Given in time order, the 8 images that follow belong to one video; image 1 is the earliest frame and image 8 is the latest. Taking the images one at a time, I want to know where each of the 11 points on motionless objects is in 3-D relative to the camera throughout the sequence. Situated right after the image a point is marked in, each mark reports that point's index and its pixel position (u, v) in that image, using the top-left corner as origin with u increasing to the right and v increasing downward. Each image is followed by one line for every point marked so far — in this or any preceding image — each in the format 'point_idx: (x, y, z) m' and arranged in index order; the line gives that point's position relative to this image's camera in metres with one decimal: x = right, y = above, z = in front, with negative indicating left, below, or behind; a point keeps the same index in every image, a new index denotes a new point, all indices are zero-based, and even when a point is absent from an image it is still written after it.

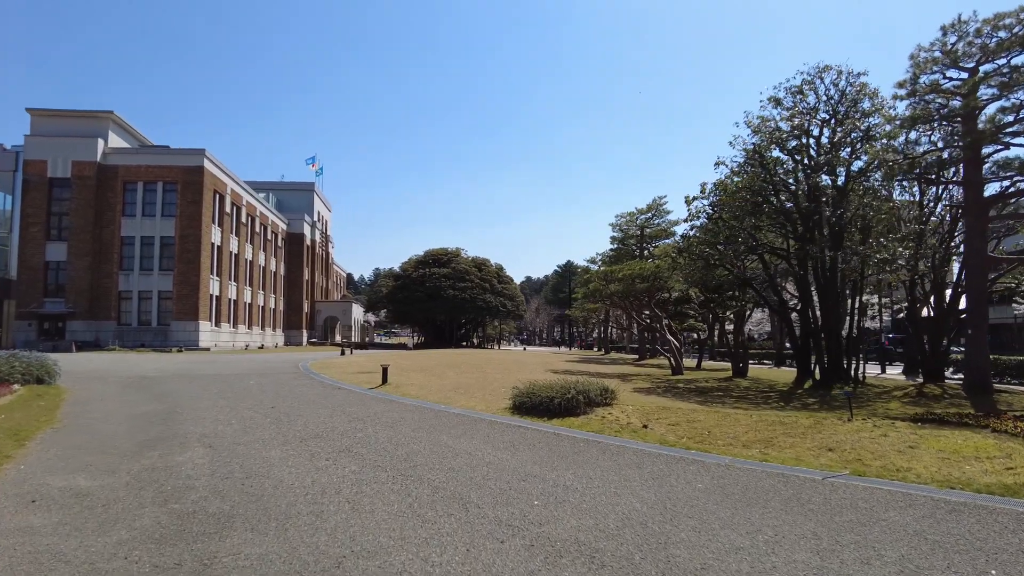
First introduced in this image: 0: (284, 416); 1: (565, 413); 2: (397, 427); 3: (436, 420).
0: (-4.6, -2.6, +13.3) m
1: (+1.1, -2.6, +13.2) m
2: (-2.1, -2.6, +11.8) m
3: (-1.5, -2.7, +13.1) m
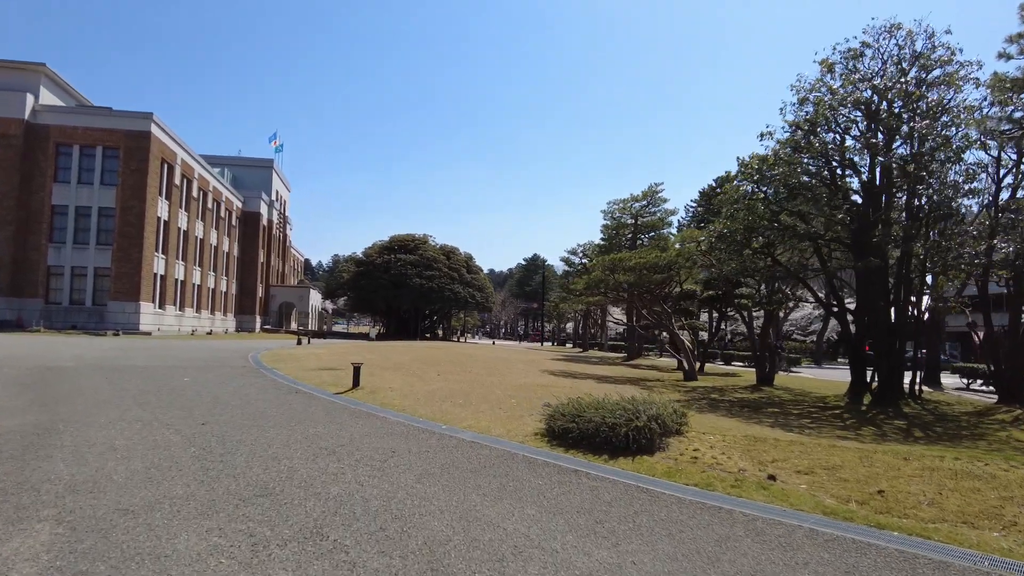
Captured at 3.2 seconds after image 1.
0: (-4.0, -2.2, +8.9) m
1: (+1.7, -2.3, +9.1) m
2: (-1.4, -2.2, +7.6) m
3: (-0.9, -2.3, +8.9) m
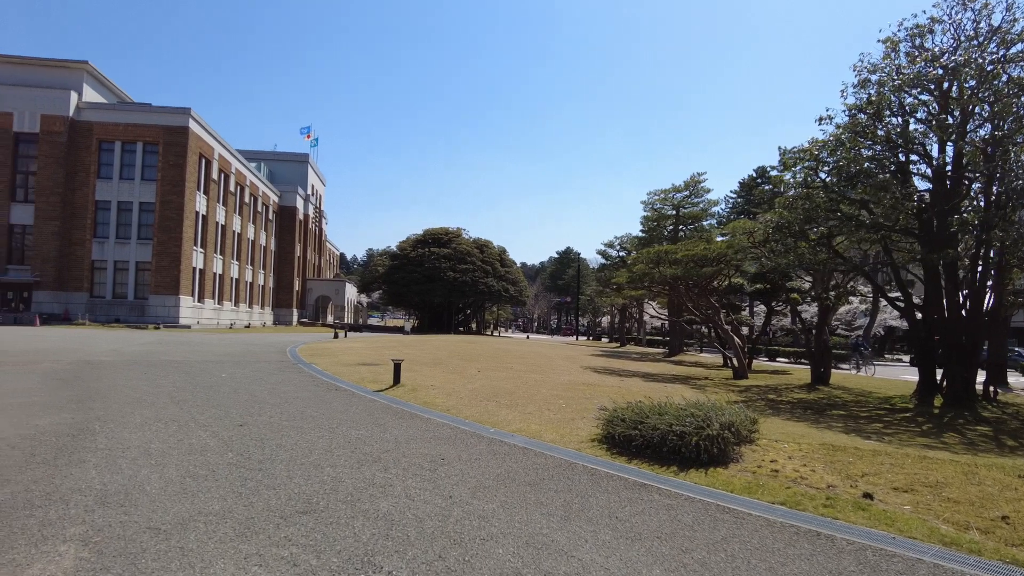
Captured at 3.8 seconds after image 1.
0: (-3.2, -2.1, +8.4) m
1: (+2.5, -2.2, +8.3) m
2: (-0.7, -2.1, +6.9) m
3: (-0.1, -2.2, +8.2) m
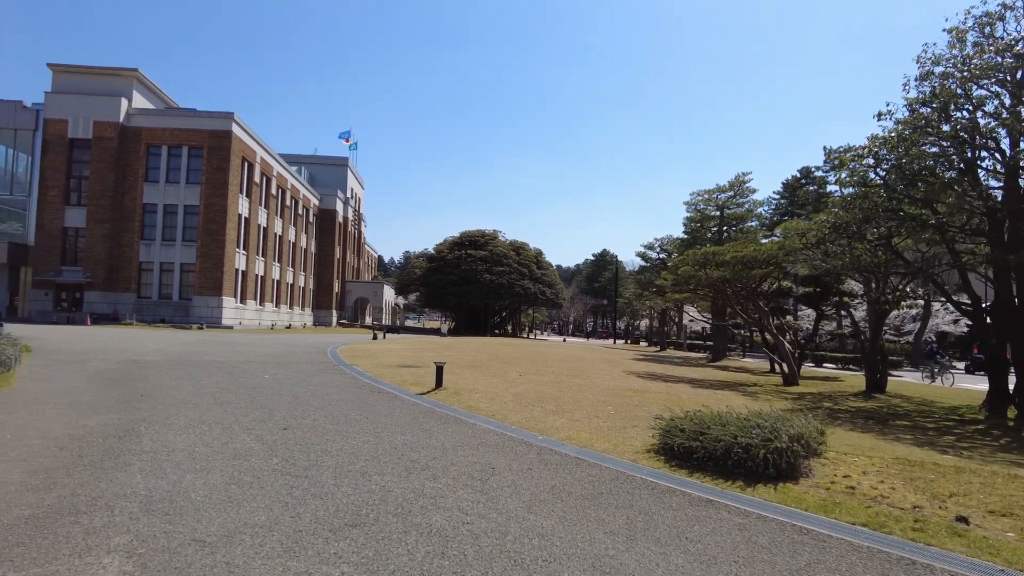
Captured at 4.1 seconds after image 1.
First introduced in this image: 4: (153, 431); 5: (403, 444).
0: (-2.6, -2.1, +8.1) m
1: (+3.1, -2.2, +7.8) m
2: (-0.1, -2.1, +6.5) m
3: (+0.5, -2.2, +7.8) m
4: (-5.1, -2.0, +9.3) m
5: (-1.5, -2.2, +9.1) m
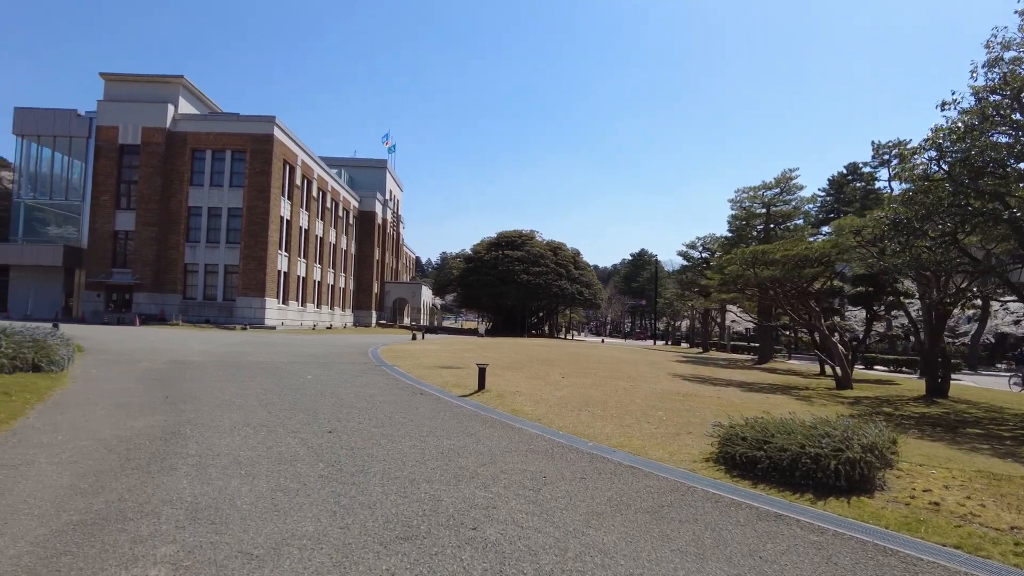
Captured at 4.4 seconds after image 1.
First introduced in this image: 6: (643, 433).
0: (-1.9, -2.1, +7.9) m
1: (+3.7, -2.2, +7.2) m
2: (+0.4, -2.1, +6.2) m
3: (+1.1, -2.2, +7.4) m
4: (-4.5, -2.1, +9.3) m
5: (-0.8, -2.2, +8.8) m
6: (+2.1, -2.3, +10.5) m
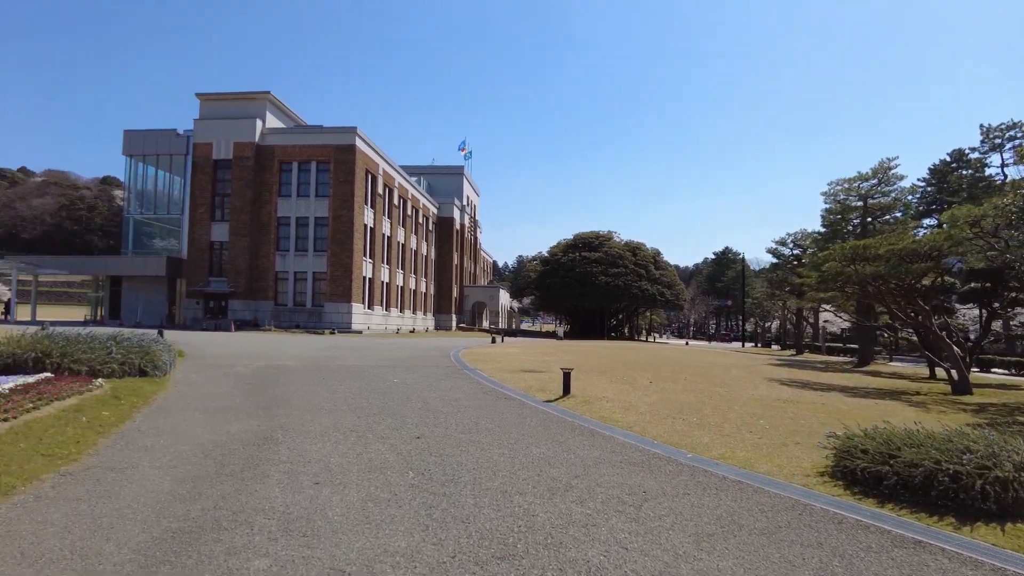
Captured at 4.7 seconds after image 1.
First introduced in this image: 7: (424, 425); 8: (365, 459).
0: (-0.8, -2.1, +7.7) m
1: (+4.7, -2.2, +6.3) m
2: (+1.3, -2.1, +5.7) m
3: (+2.1, -2.2, +6.8) m
4: (-3.2, -2.1, +9.3) m
5: (+0.4, -2.2, +8.4) m
6: (+3.5, -2.3, +9.8) m
7: (-1.5, -2.3, +10.8) m
8: (-1.8, -2.1, +8.2) m
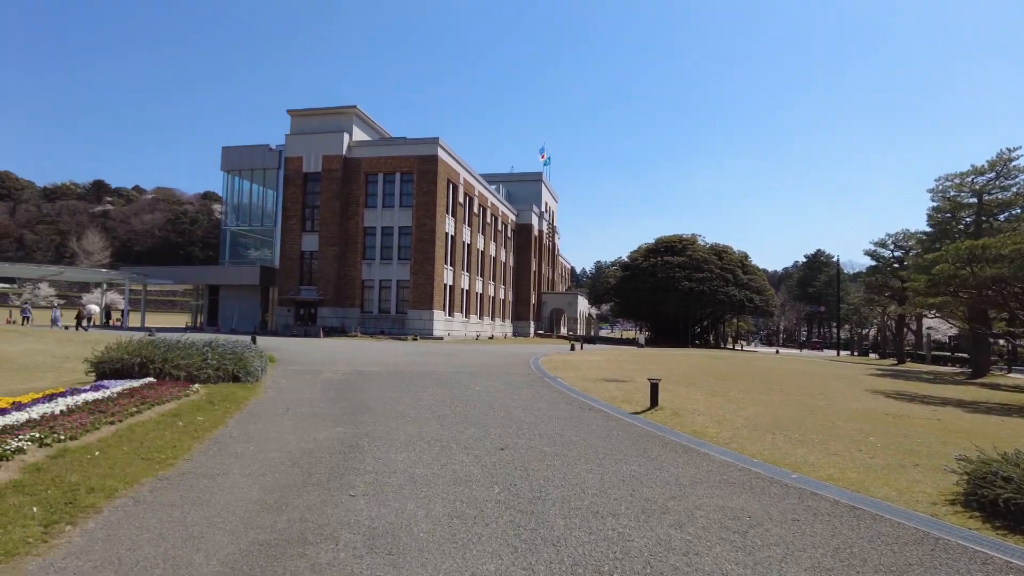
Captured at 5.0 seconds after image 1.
0: (+0.2, -2.2, +7.4) m
1: (+5.5, -2.2, +5.4) m
2: (+2.0, -2.2, +5.1) m
3: (+3.0, -2.3, +6.1) m
4: (-2.0, -2.3, +9.3) m
5: (+1.5, -2.3, +8.0) m
6: (+4.7, -2.4, +9.0) m
7: (-0.1, -2.4, +10.5) m
8: (-0.8, -2.2, +7.9) m
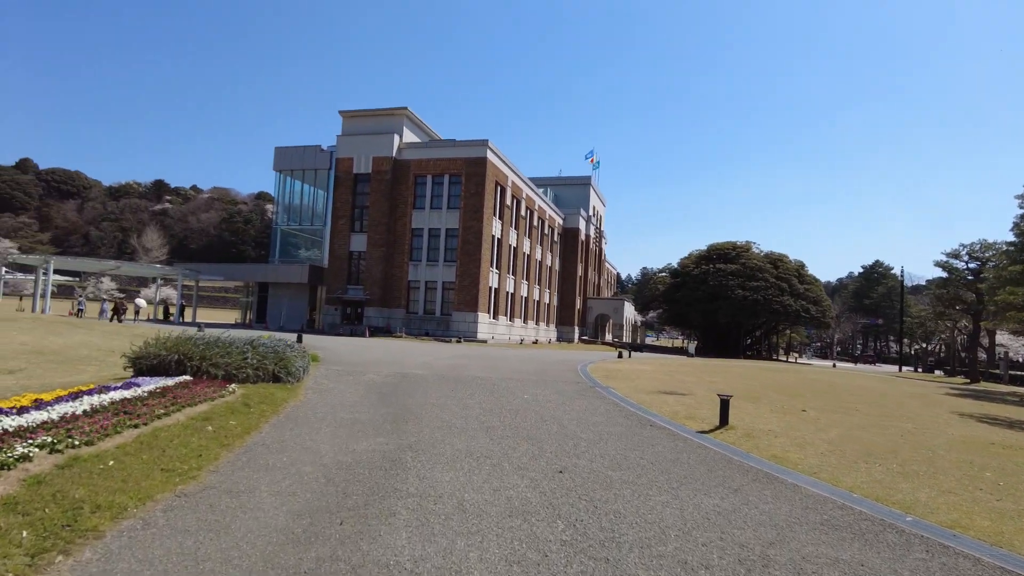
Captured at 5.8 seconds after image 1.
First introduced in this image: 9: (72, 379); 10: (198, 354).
0: (+0.8, -2.2, +6.2) m
1: (+6.0, -2.3, +3.9) m
2: (+2.5, -2.2, +3.9) m
3: (+3.6, -2.3, +4.8) m
4: (-1.2, -2.2, +8.3) m
5: (+2.1, -2.3, +6.8) m
6: (+5.5, -2.5, +7.5) m
7: (+0.8, -2.4, +9.4) m
8: (-0.1, -2.2, +6.9) m
9: (-9.2, -1.9, +13.6) m
10: (-6.6, -1.4, +13.8) m
